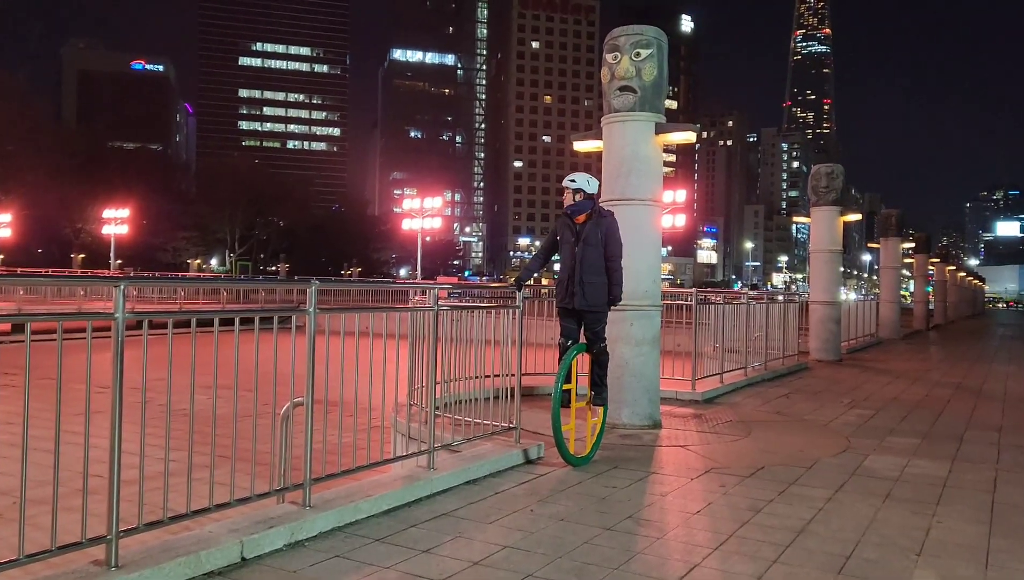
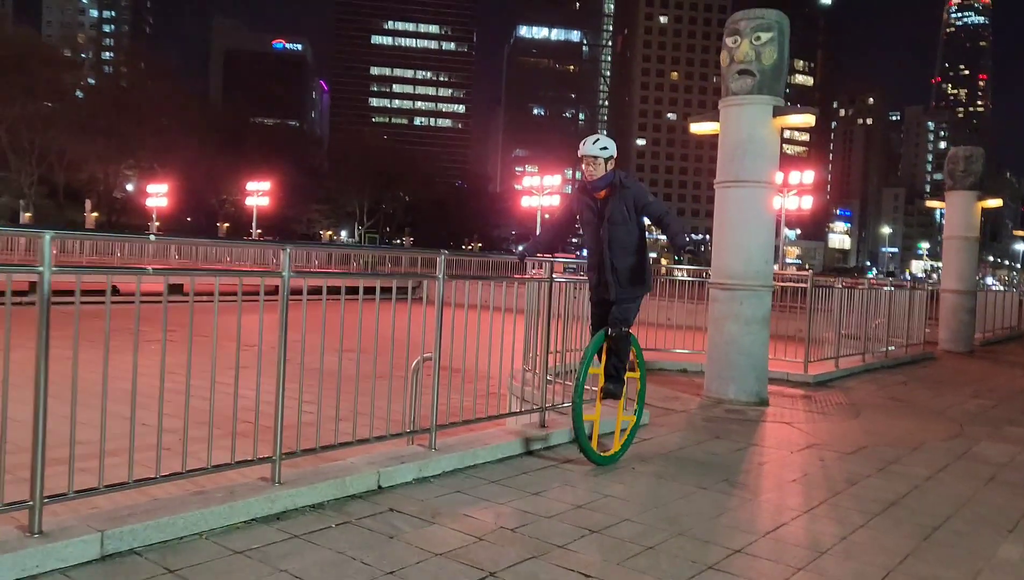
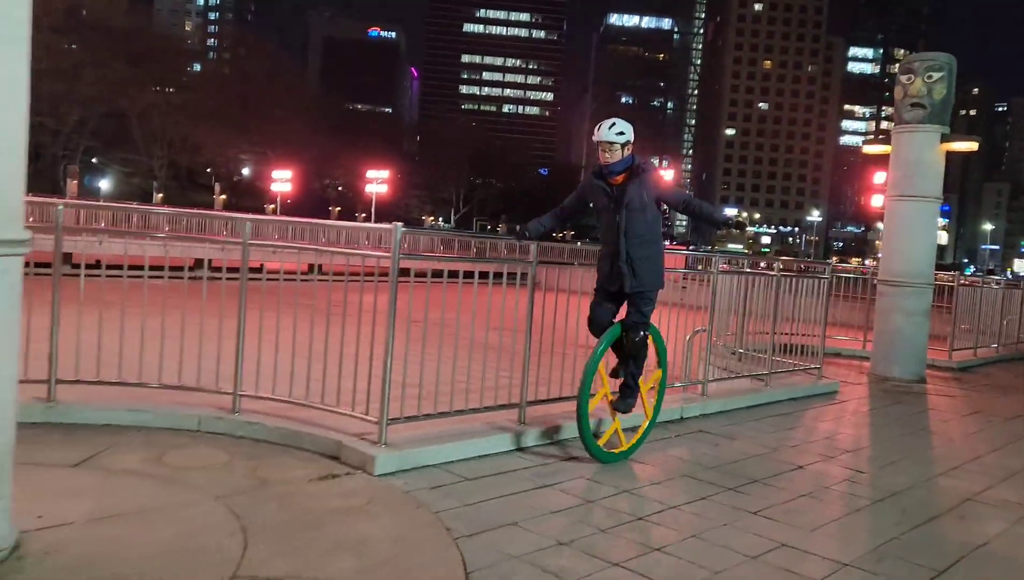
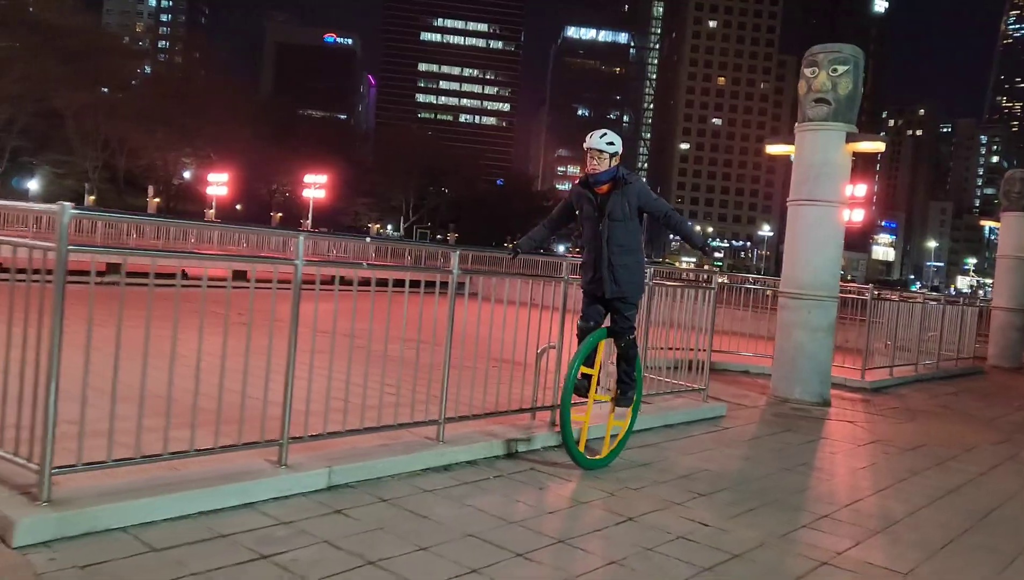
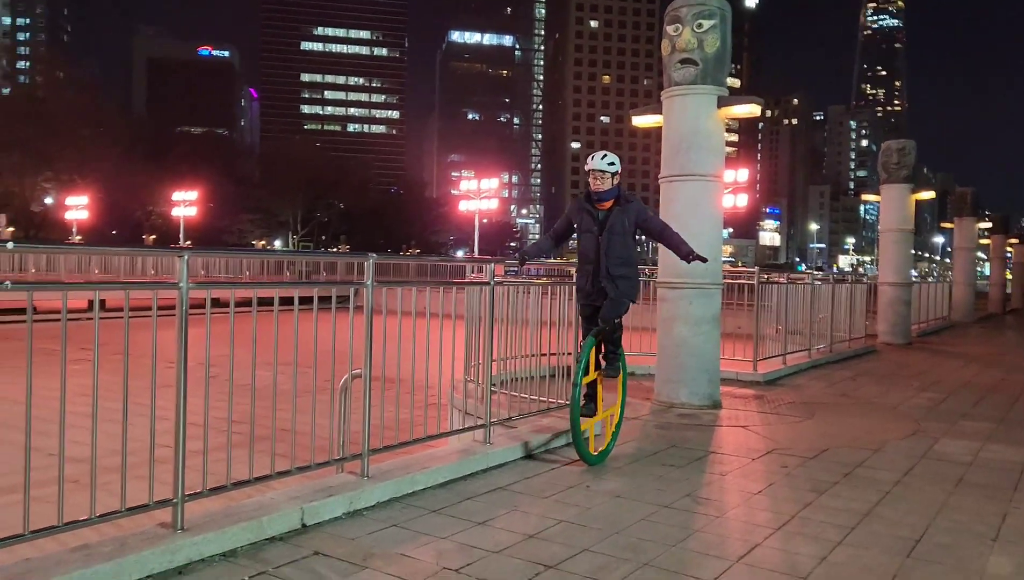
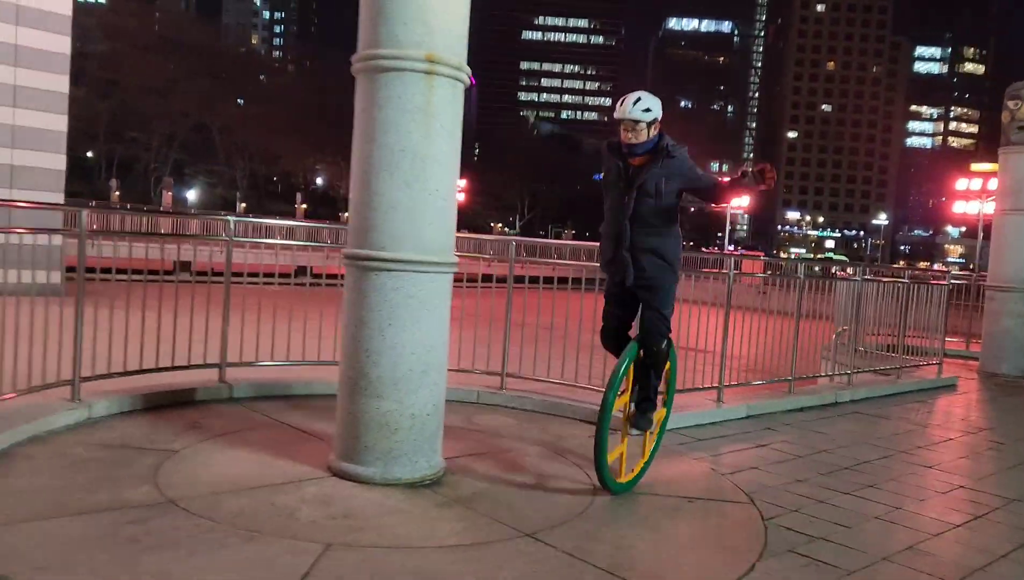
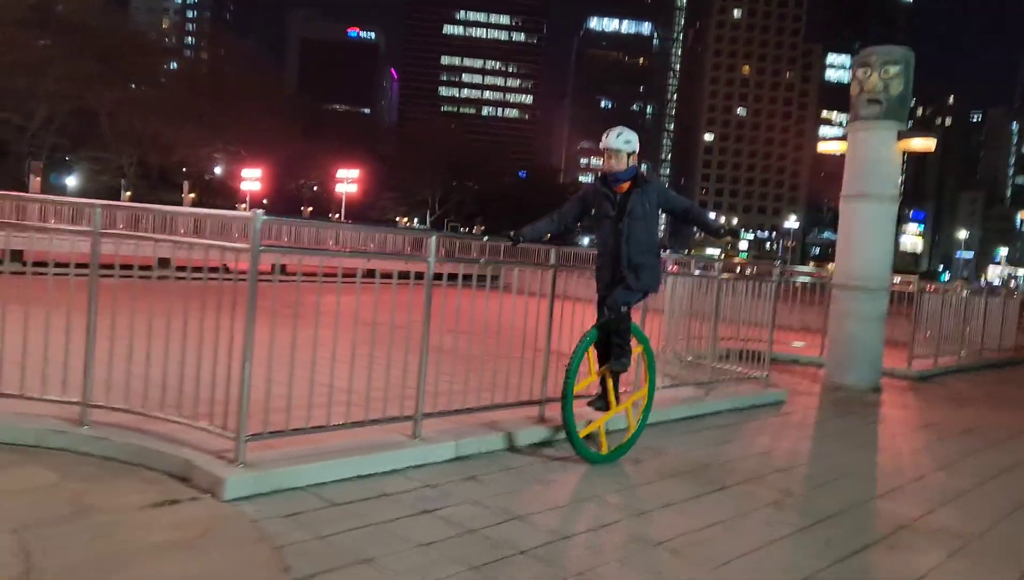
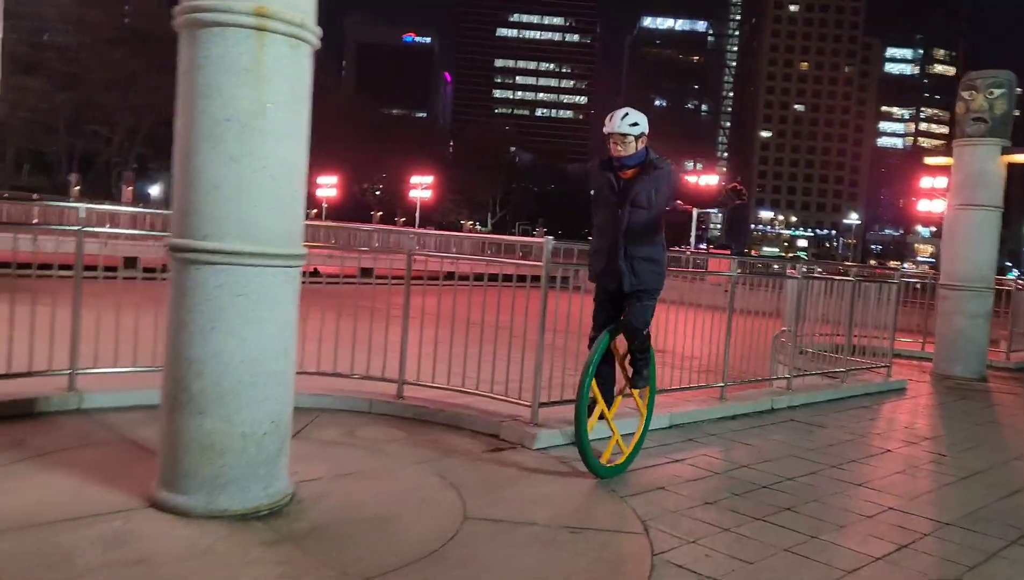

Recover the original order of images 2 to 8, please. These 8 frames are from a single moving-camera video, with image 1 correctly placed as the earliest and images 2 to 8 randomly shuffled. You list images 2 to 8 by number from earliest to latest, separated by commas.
5, 2, 4, 7, 3, 8, 6
